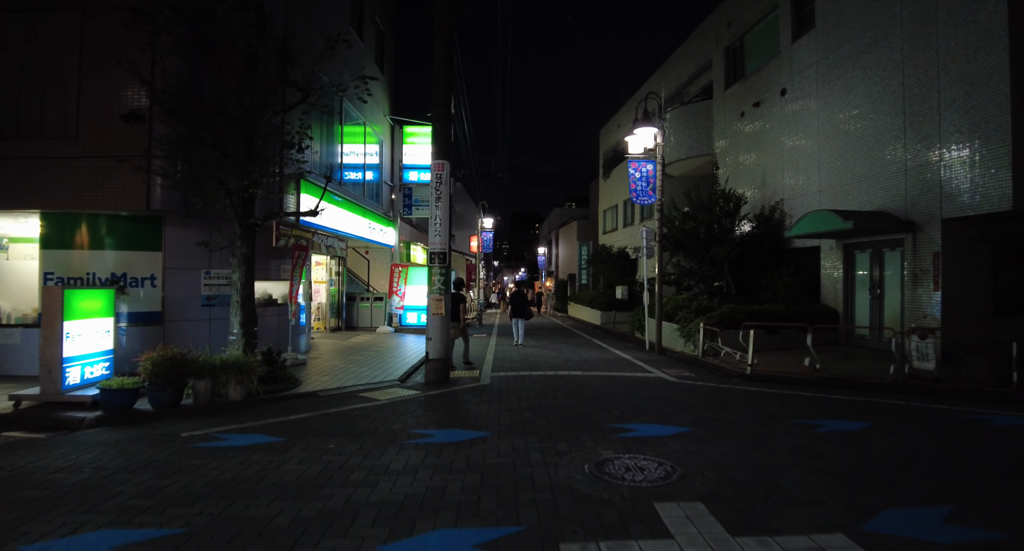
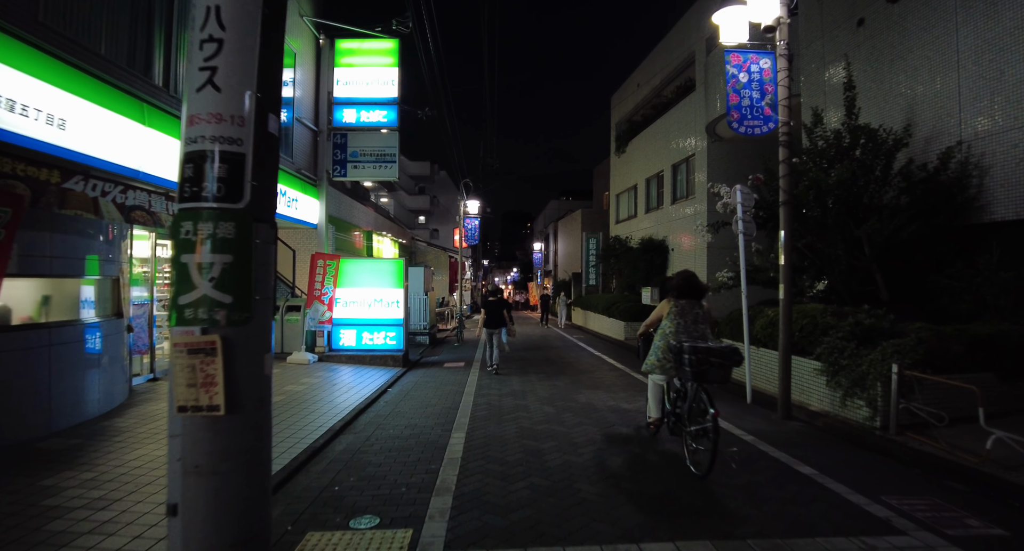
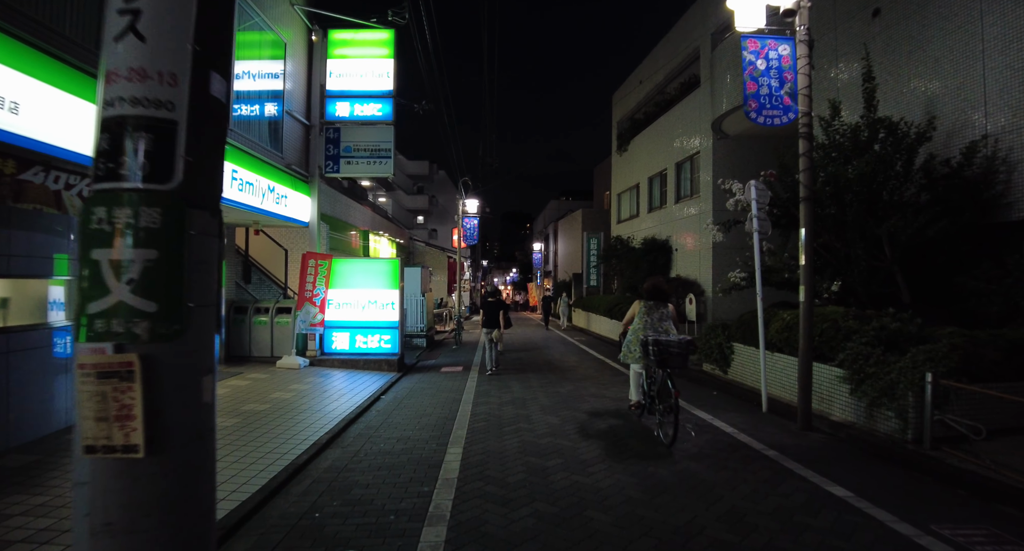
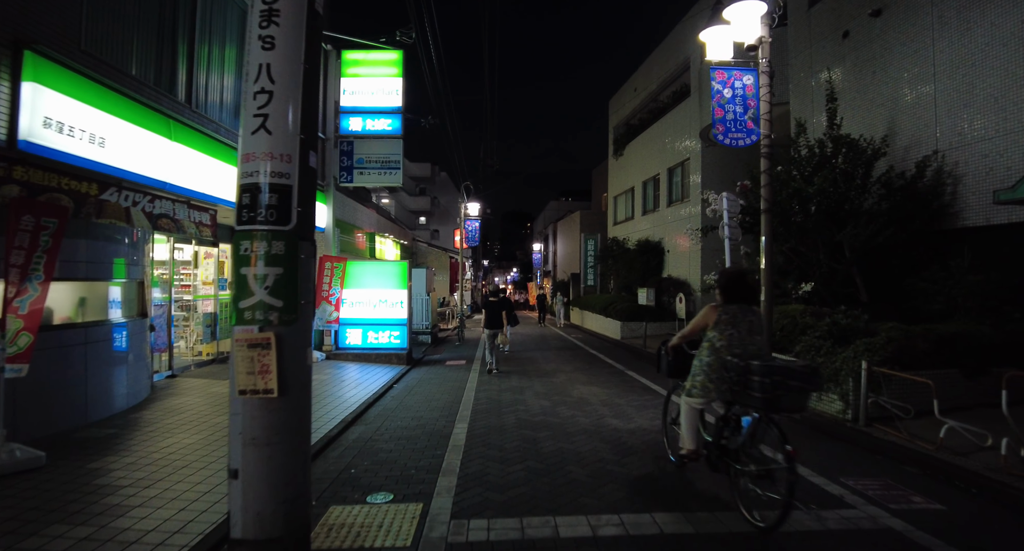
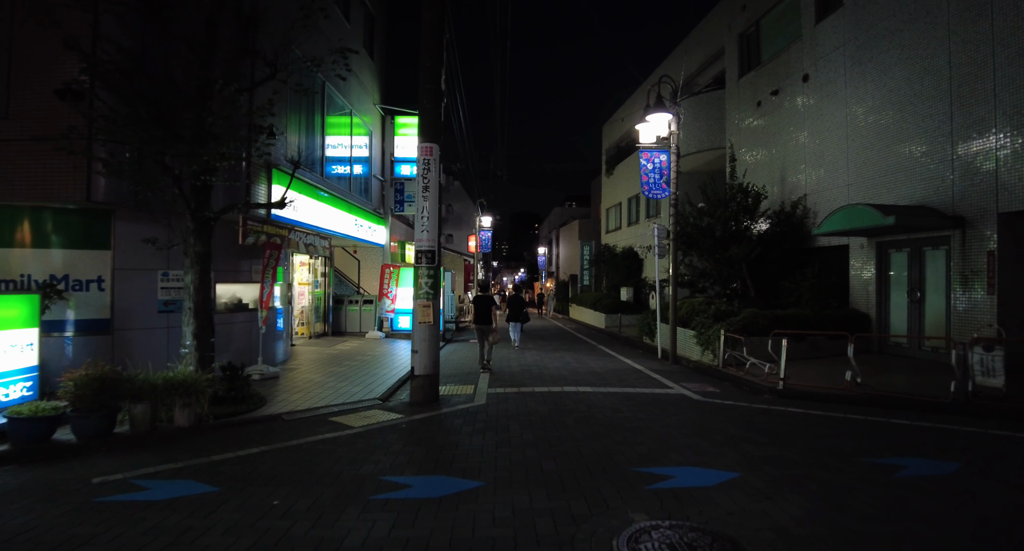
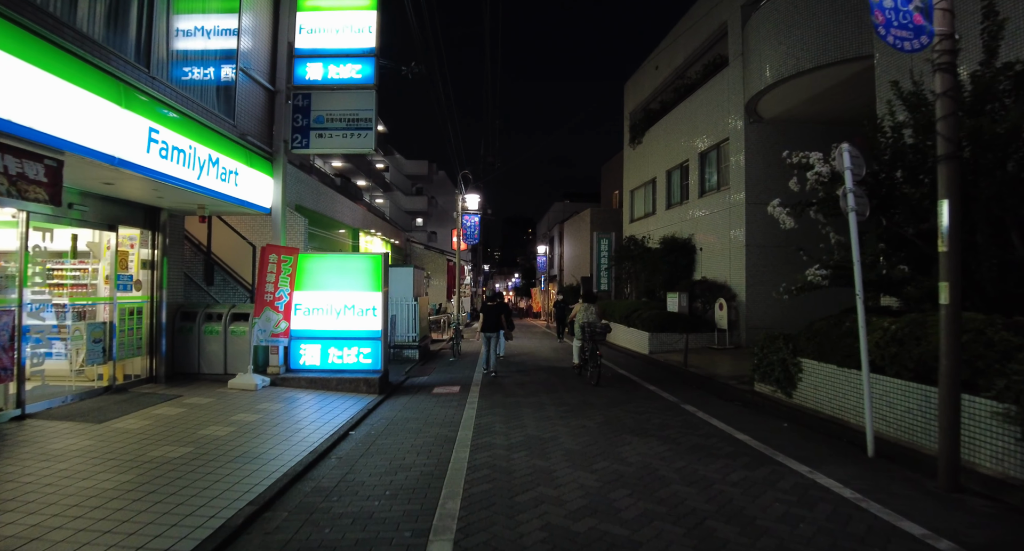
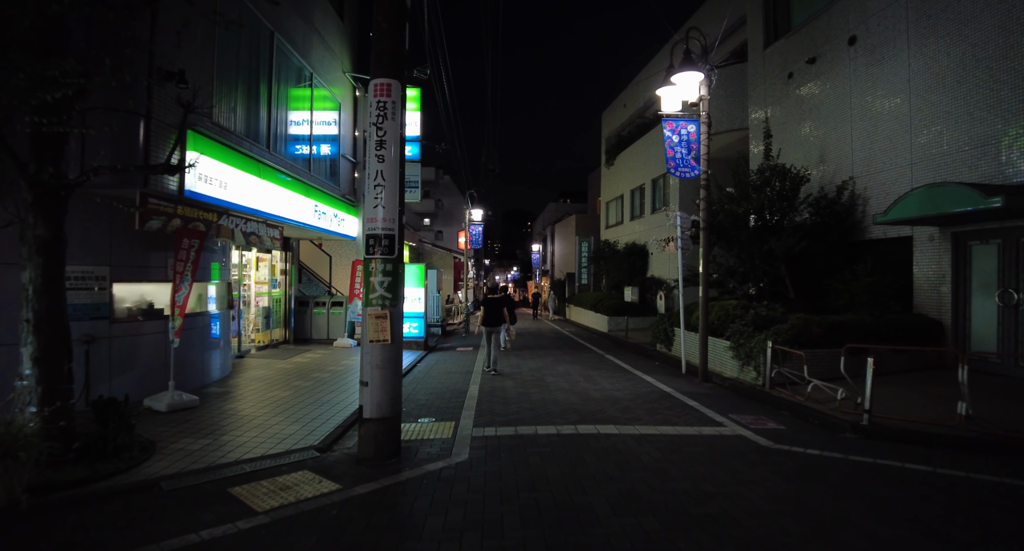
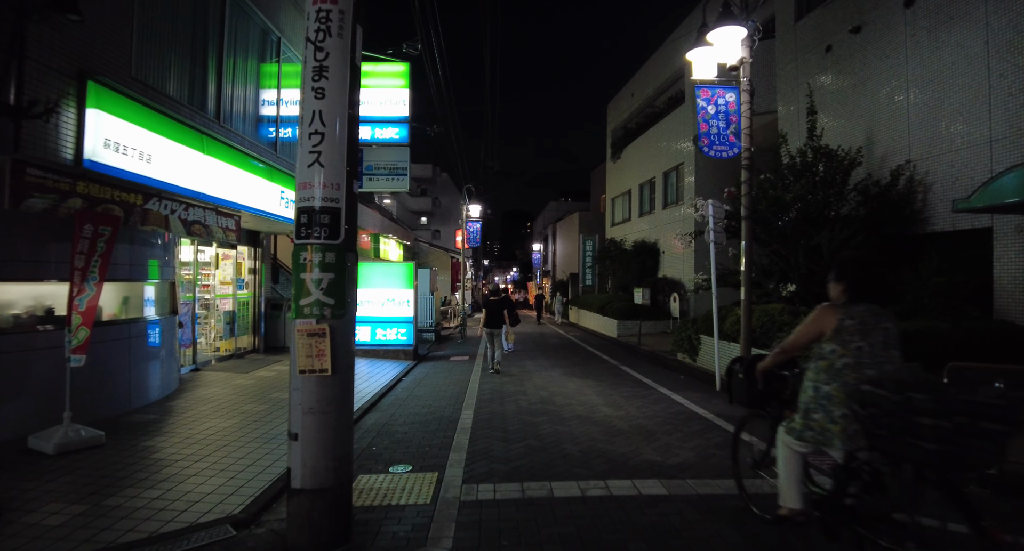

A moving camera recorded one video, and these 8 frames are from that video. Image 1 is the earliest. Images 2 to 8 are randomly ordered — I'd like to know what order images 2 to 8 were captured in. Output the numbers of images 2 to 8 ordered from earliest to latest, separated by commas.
5, 7, 8, 4, 2, 3, 6
